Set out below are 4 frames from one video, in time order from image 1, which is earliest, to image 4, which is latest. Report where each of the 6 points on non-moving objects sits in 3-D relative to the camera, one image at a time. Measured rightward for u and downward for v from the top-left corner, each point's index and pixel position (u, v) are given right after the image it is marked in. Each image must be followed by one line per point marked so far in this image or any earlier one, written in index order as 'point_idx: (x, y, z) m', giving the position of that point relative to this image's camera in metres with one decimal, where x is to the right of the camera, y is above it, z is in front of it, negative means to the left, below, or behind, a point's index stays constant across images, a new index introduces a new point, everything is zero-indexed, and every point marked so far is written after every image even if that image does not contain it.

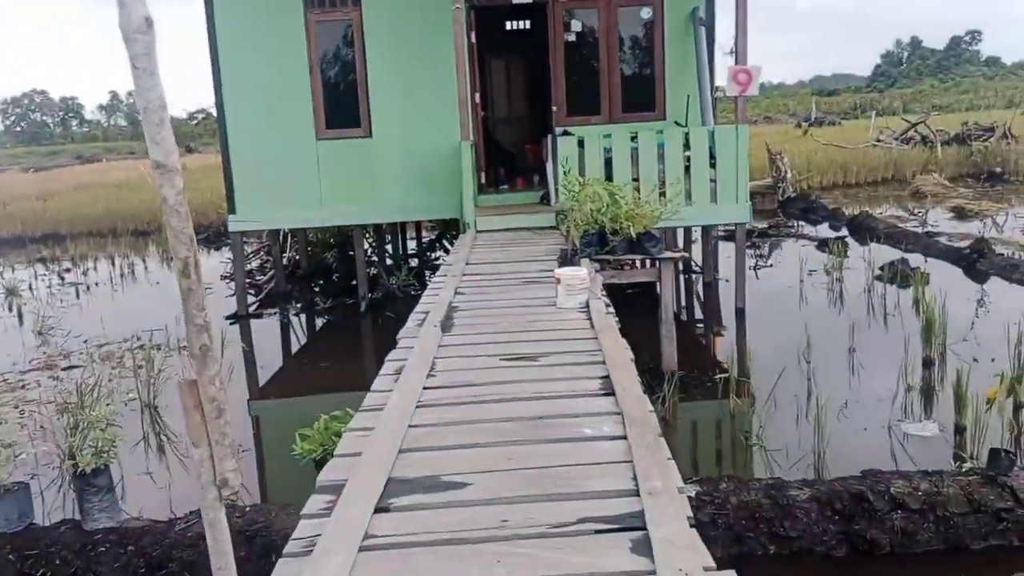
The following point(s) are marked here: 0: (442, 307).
0: (-0.3, -0.1, +4.6) m
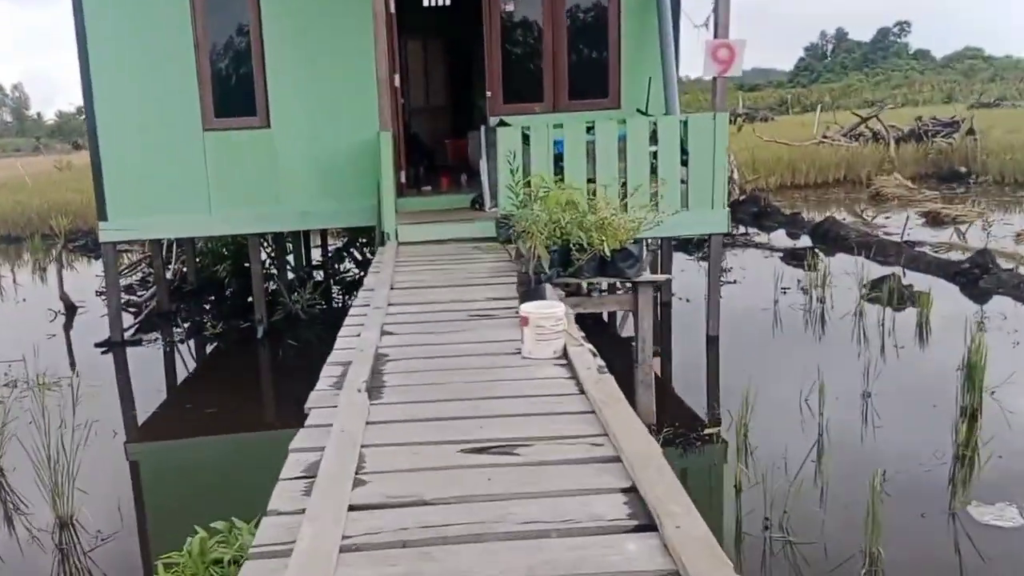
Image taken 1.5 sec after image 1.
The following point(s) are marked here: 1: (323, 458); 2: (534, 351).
0: (-0.5, -0.2, +3.3) m
1: (-0.5, -0.4, +2.4) m
2: (+0.1, -0.2, +3.4) m
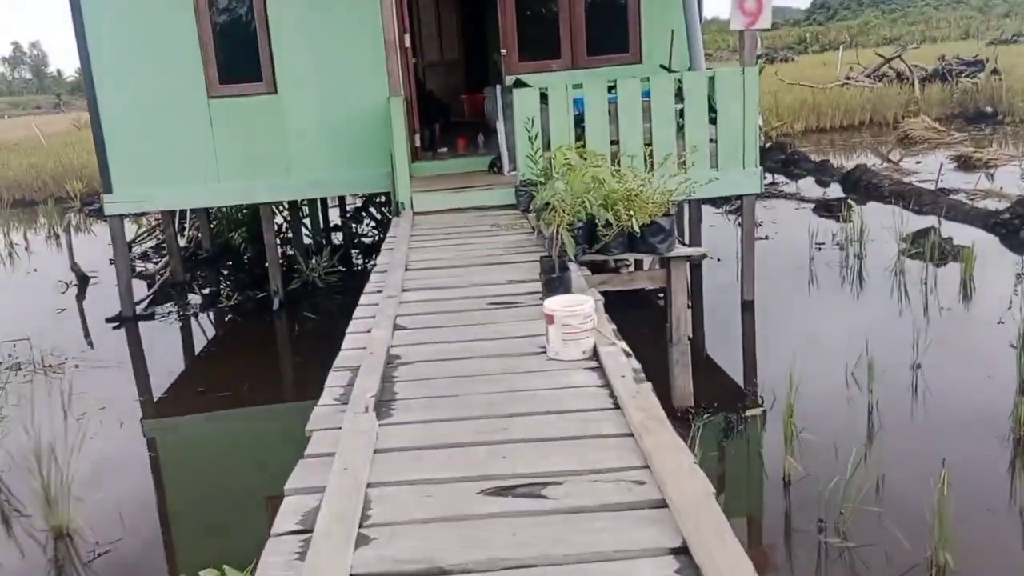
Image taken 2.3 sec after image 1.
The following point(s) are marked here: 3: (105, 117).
0: (-0.4, -0.2, +3.0) m
1: (-0.4, -0.5, +2.1) m
2: (+0.2, -0.2, +3.1) m
3: (-2.9, +1.2, +7.0) m
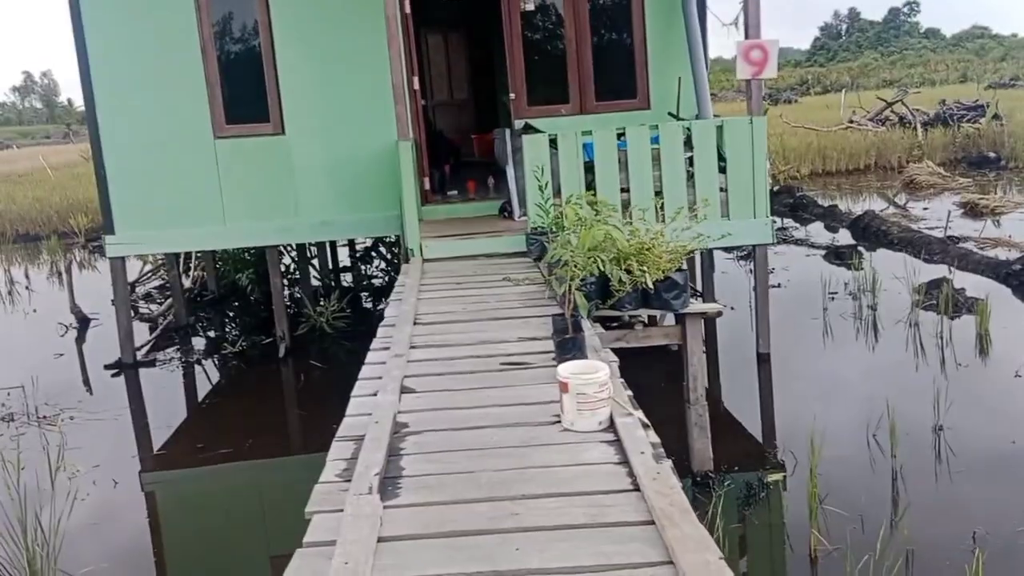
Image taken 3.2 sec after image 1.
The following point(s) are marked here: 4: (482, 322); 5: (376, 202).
0: (-0.4, -0.4, +2.9) m
1: (-0.4, -0.7, +1.9) m
2: (+0.2, -0.4, +2.9) m
3: (-2.9, +0.9, +6.9) m
4: (-0.1, -0.1, +4.3) m
5: (-1.0, +0.6, +7.1) m
